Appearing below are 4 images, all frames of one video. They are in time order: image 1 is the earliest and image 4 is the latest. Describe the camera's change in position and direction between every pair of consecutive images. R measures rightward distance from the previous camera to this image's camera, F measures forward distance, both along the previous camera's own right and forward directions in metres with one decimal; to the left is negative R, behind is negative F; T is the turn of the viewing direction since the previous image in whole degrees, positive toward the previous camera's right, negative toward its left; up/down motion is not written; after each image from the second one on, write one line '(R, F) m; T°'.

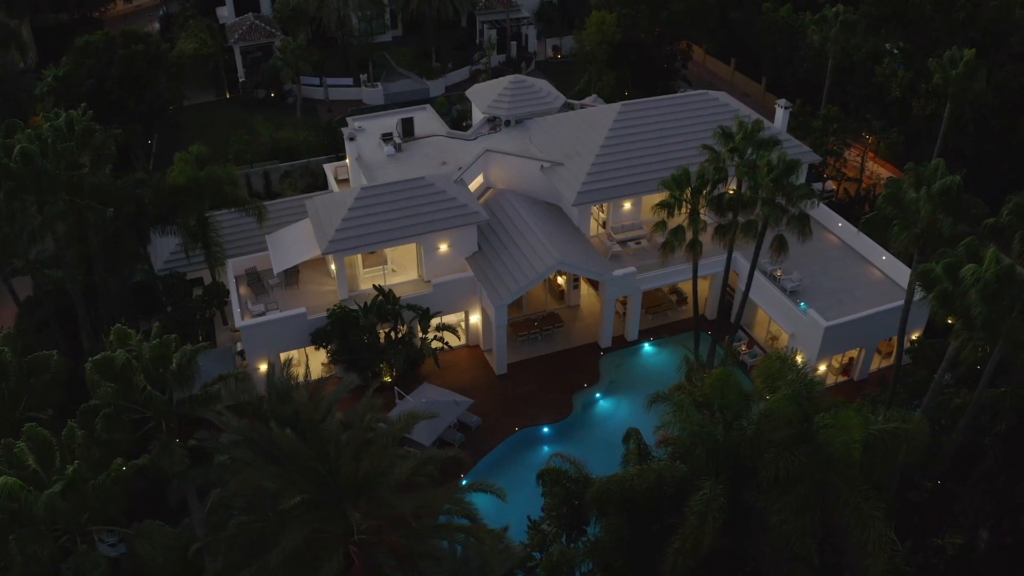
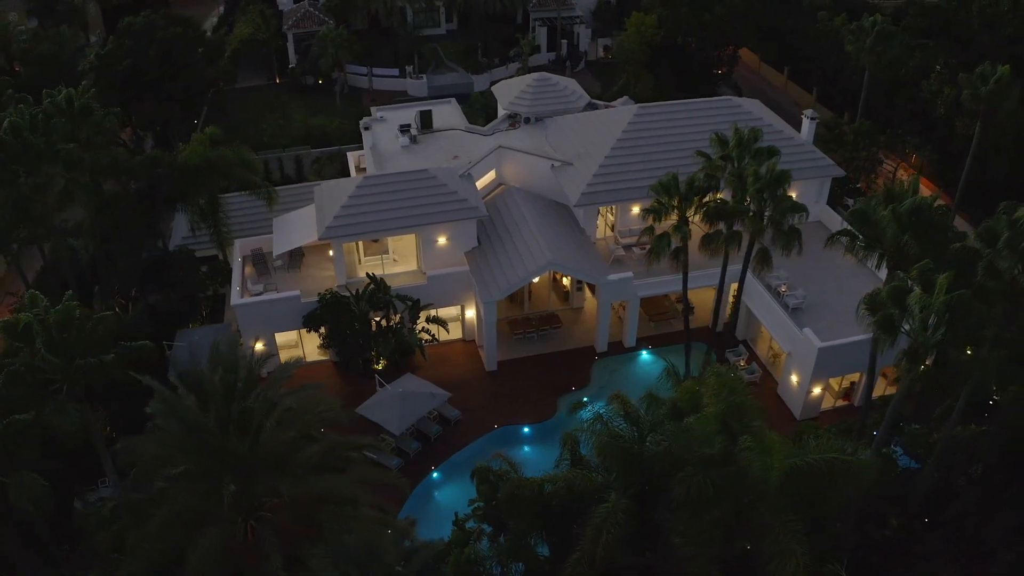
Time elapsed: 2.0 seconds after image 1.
(+3.0, +0.3) m; -5°
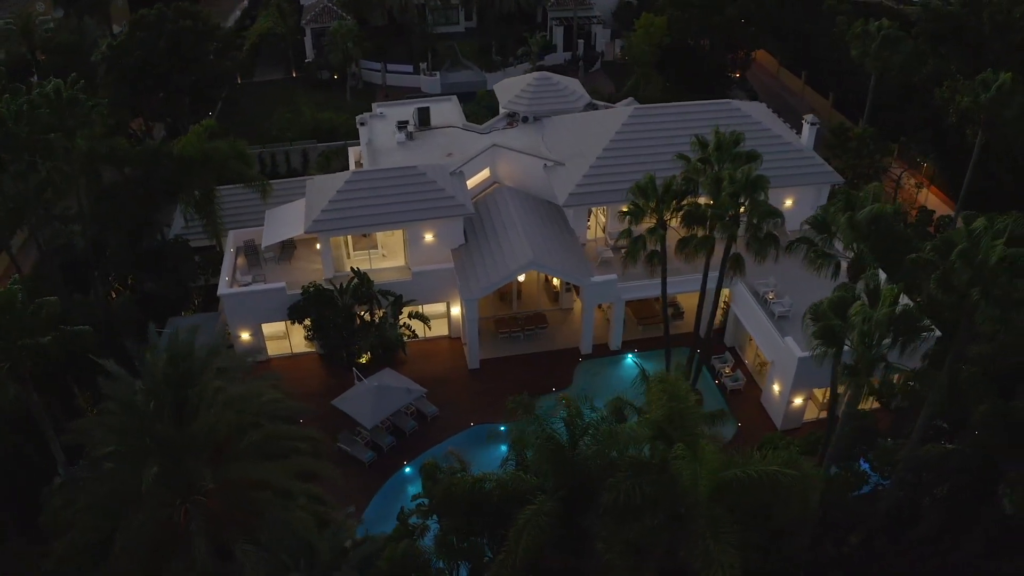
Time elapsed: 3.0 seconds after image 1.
(+1.9, +0.1) m; -3°
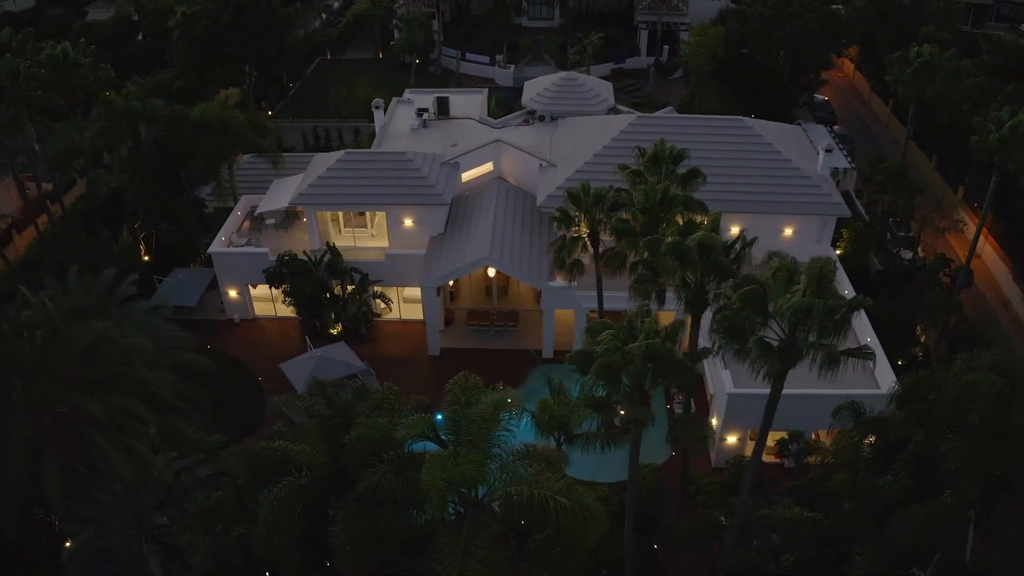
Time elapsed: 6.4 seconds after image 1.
(+6.8, +0.5) m; -10°
